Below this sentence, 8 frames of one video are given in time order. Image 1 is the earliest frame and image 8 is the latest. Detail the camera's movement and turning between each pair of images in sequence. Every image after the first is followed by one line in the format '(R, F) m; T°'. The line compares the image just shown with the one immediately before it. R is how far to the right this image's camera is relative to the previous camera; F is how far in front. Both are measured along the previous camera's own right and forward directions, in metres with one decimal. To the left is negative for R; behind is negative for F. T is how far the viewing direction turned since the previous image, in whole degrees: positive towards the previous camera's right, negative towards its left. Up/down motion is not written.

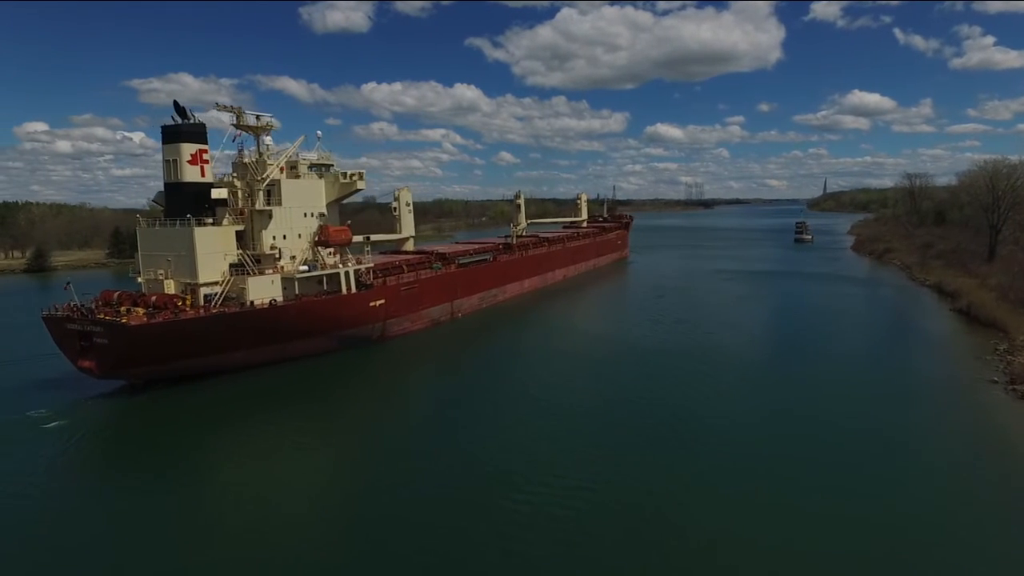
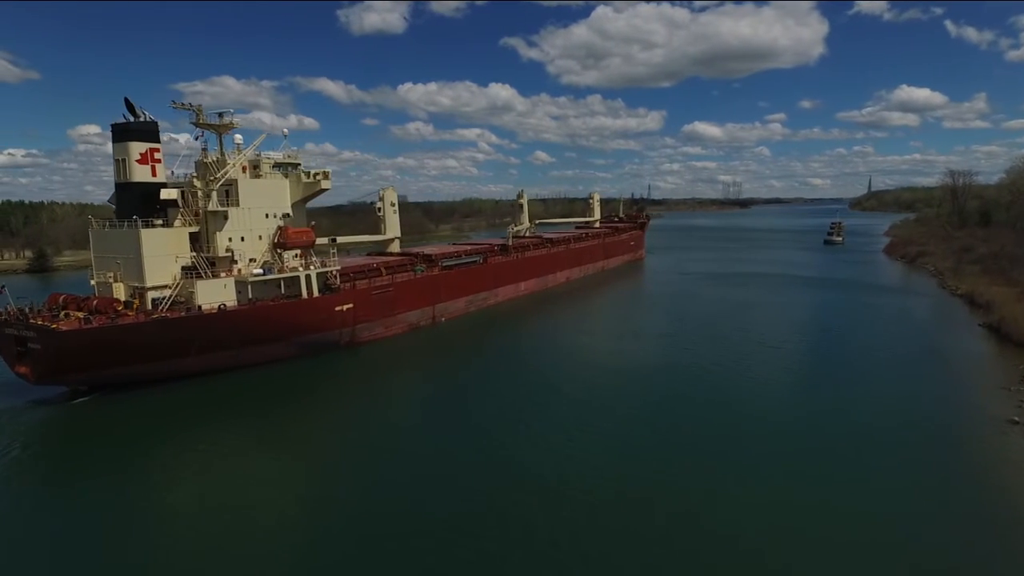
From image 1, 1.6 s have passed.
(+1.4, +1.2) m; -3°
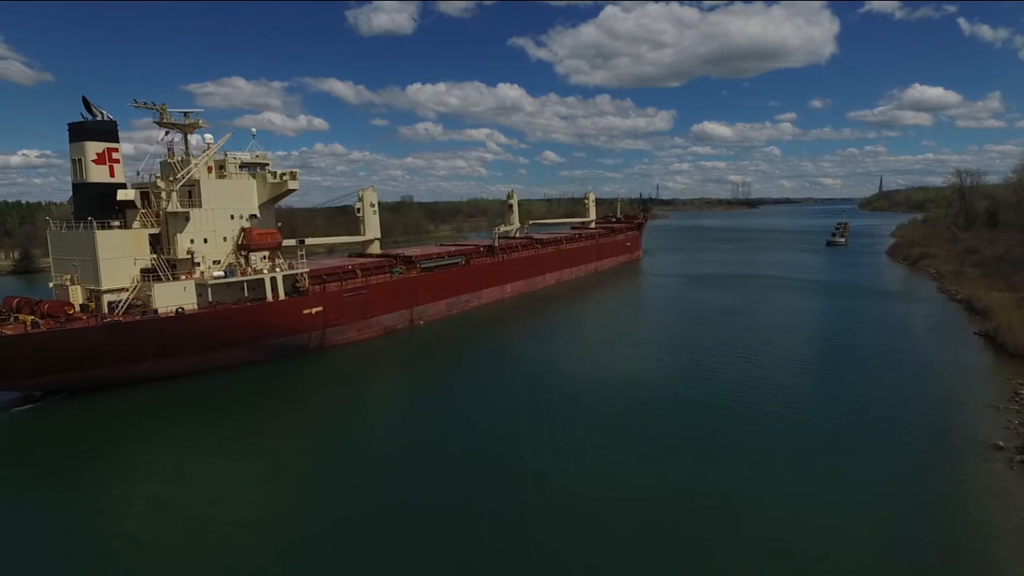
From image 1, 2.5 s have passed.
(+0.8, +0.6) m; -1°
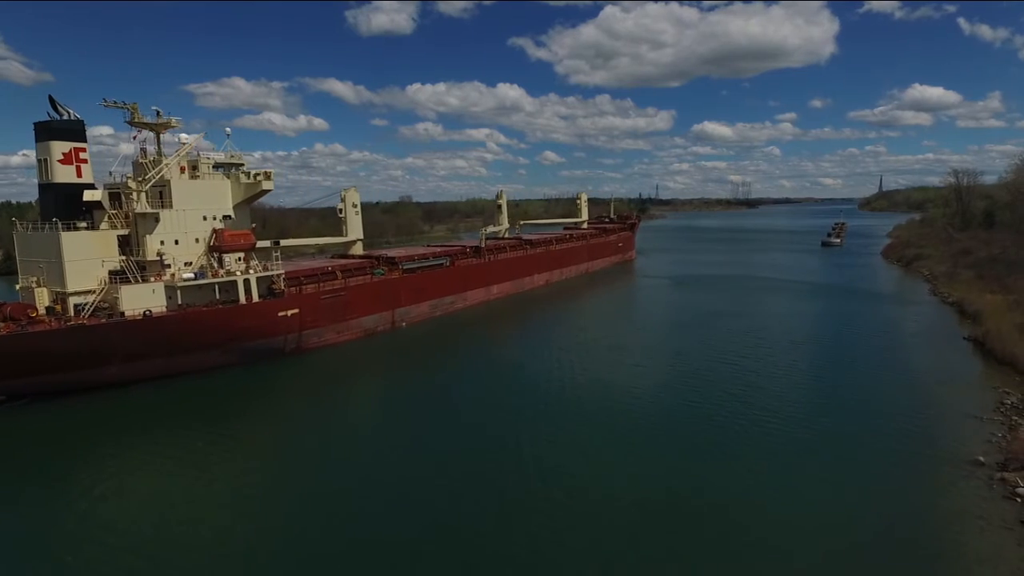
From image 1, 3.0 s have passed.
(+0.5, +0.3) m; 0°
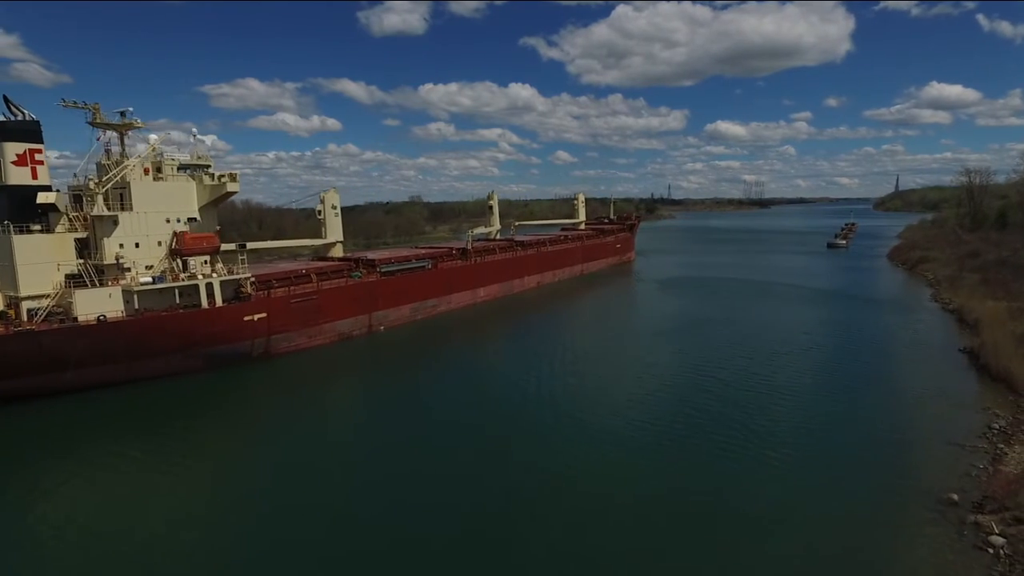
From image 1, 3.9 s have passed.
(+0.8, +0.6) m; -1°
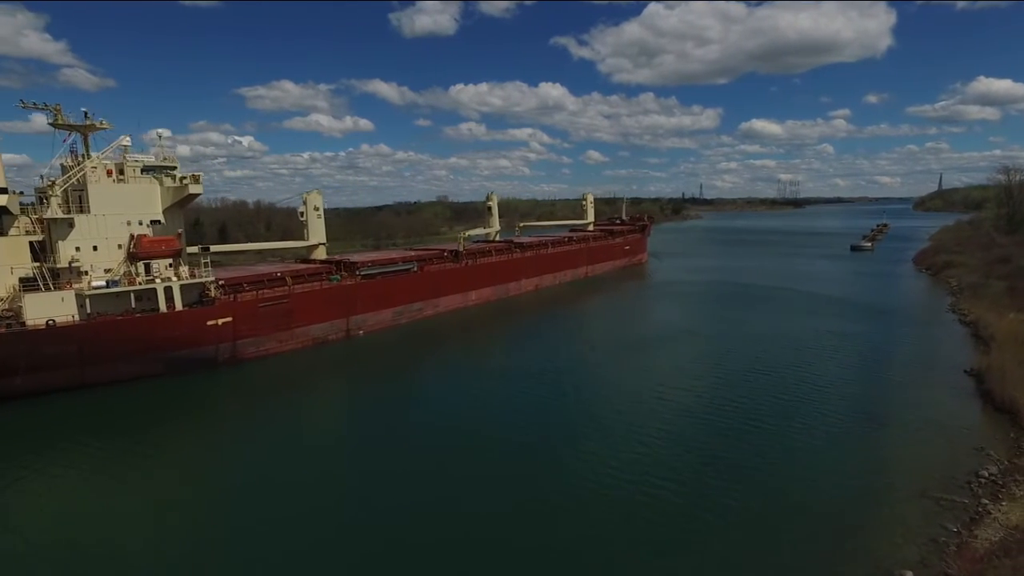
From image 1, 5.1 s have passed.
(+1.2, +0.8) m; -3°
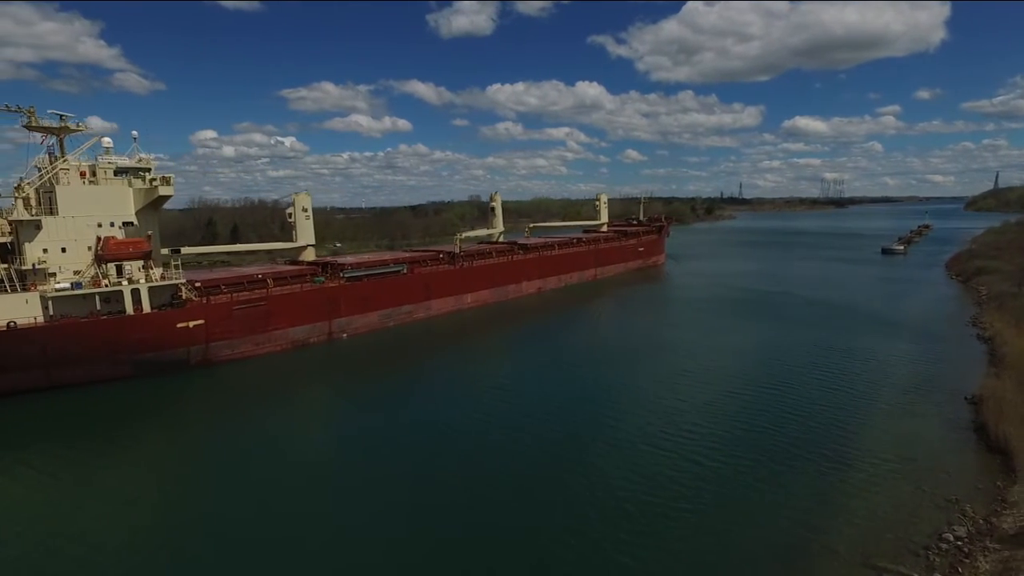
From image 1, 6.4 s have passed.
(+1.2, +0.7) m; -3°
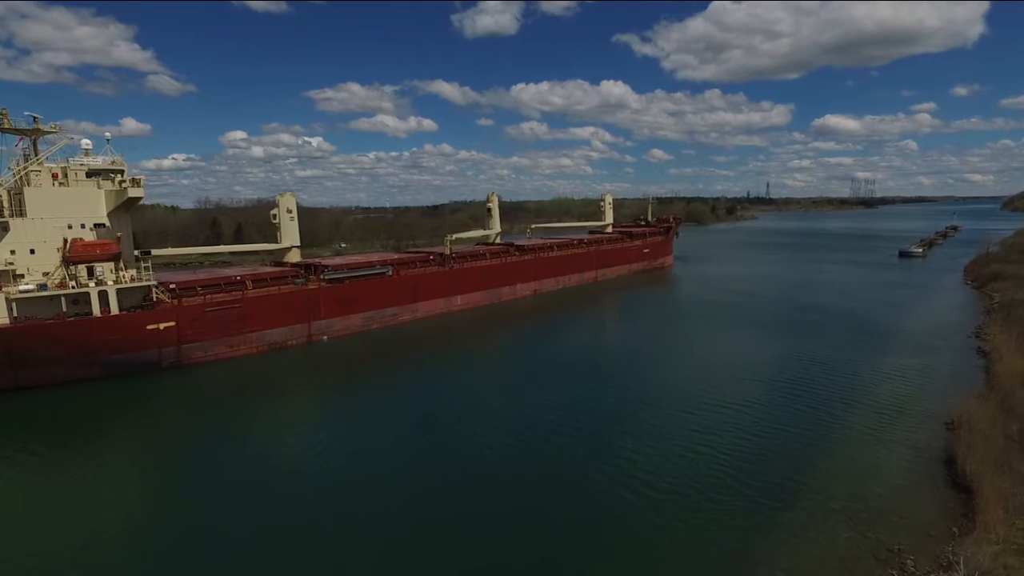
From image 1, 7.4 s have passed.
(+1.0, +0.5) m; -2°
